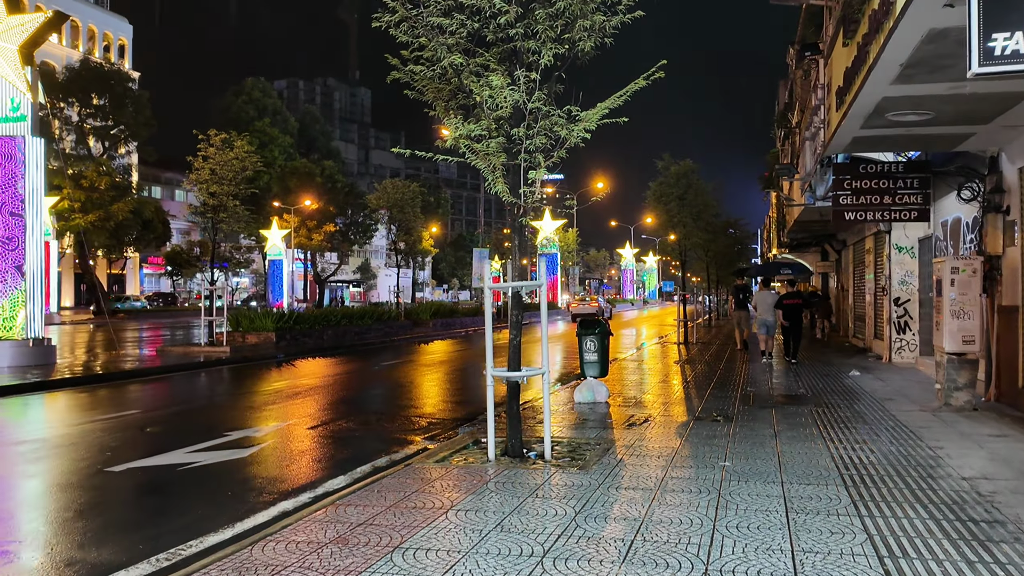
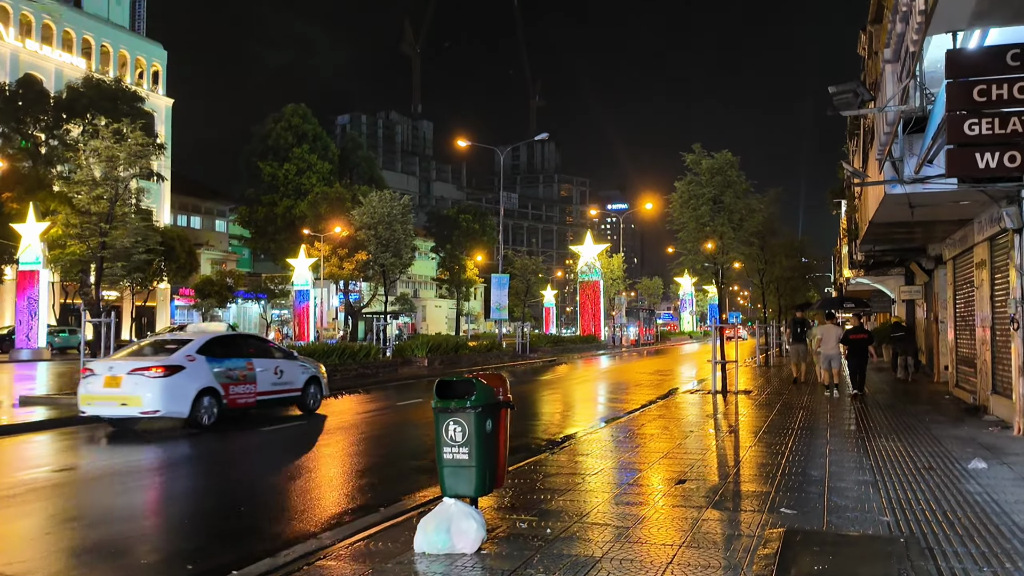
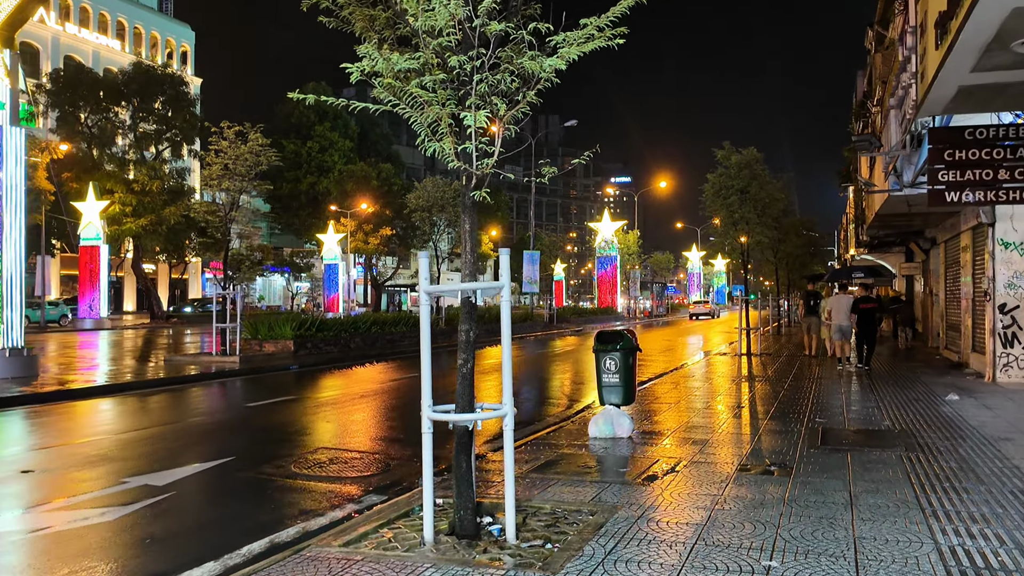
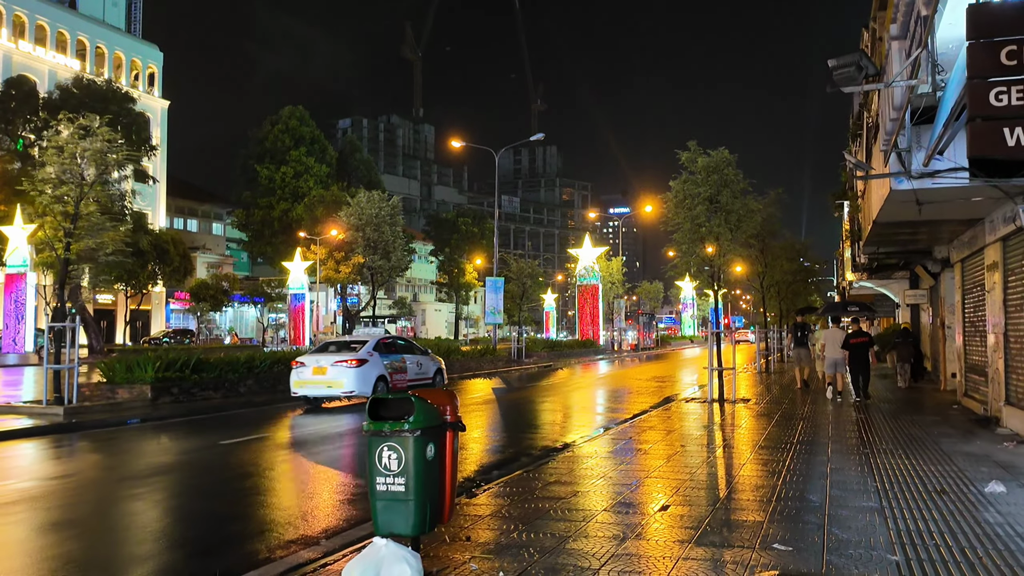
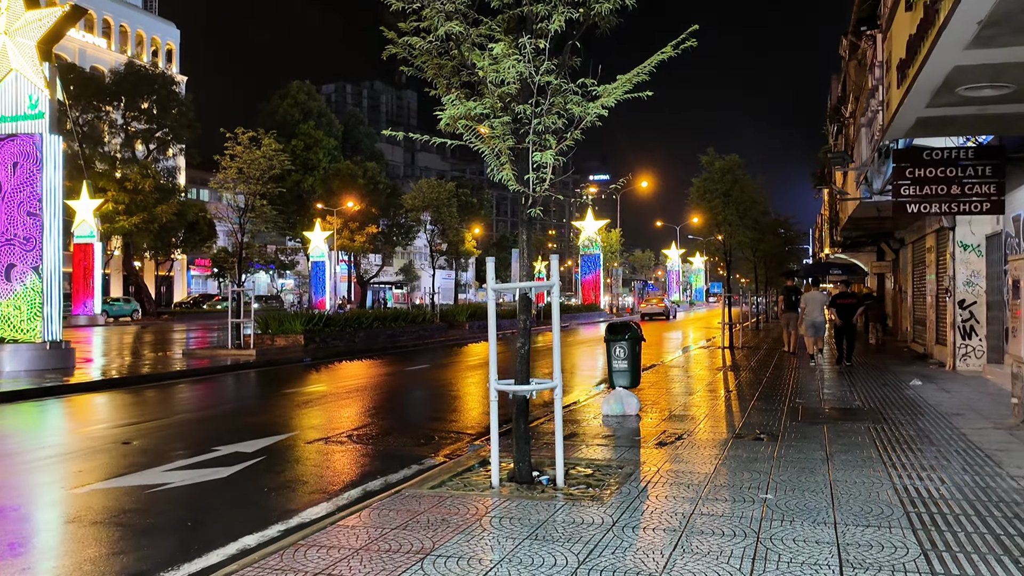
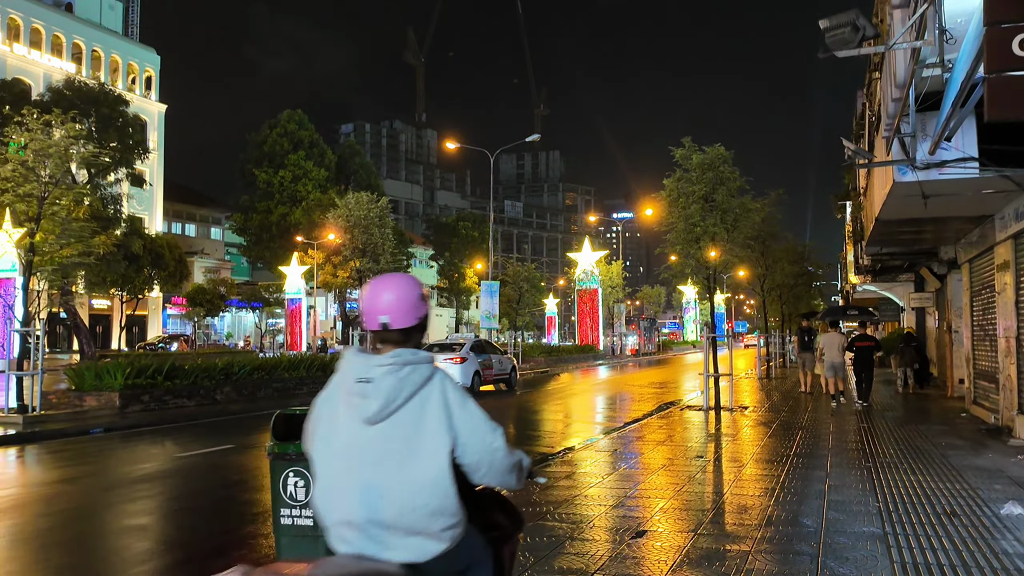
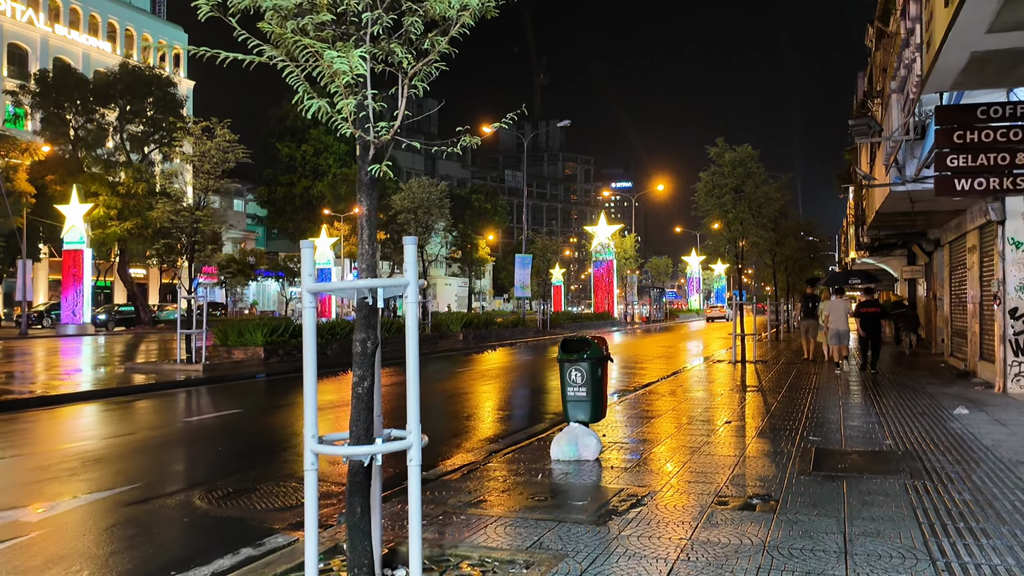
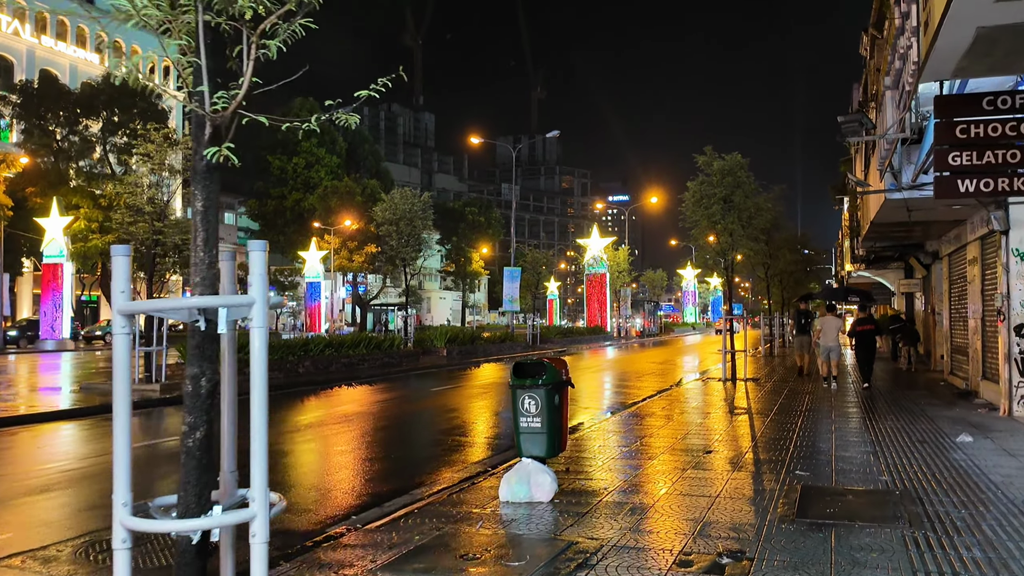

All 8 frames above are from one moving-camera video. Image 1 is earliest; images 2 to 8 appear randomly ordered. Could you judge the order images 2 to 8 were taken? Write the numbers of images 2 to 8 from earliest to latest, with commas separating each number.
5, 3, 7, 8, 2, 4, 6
